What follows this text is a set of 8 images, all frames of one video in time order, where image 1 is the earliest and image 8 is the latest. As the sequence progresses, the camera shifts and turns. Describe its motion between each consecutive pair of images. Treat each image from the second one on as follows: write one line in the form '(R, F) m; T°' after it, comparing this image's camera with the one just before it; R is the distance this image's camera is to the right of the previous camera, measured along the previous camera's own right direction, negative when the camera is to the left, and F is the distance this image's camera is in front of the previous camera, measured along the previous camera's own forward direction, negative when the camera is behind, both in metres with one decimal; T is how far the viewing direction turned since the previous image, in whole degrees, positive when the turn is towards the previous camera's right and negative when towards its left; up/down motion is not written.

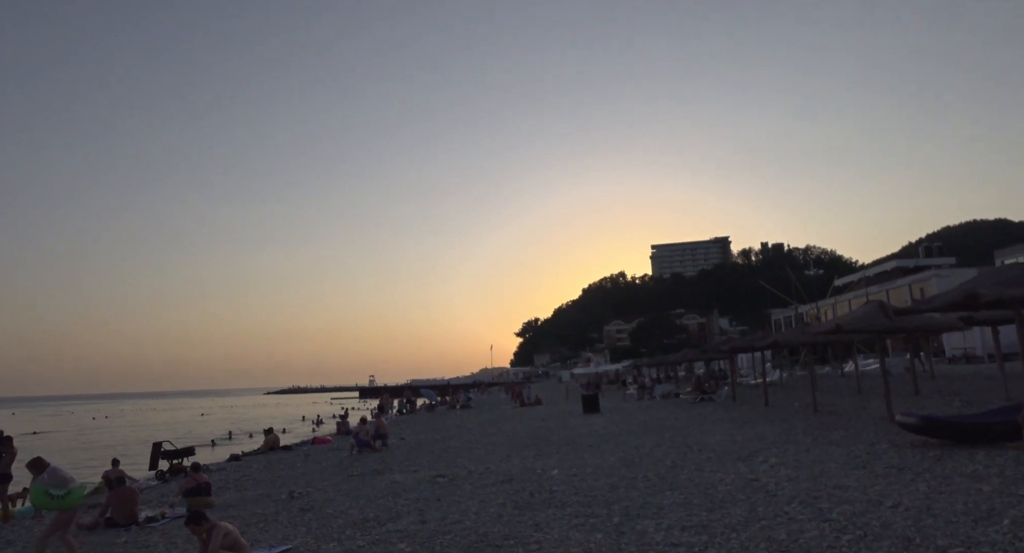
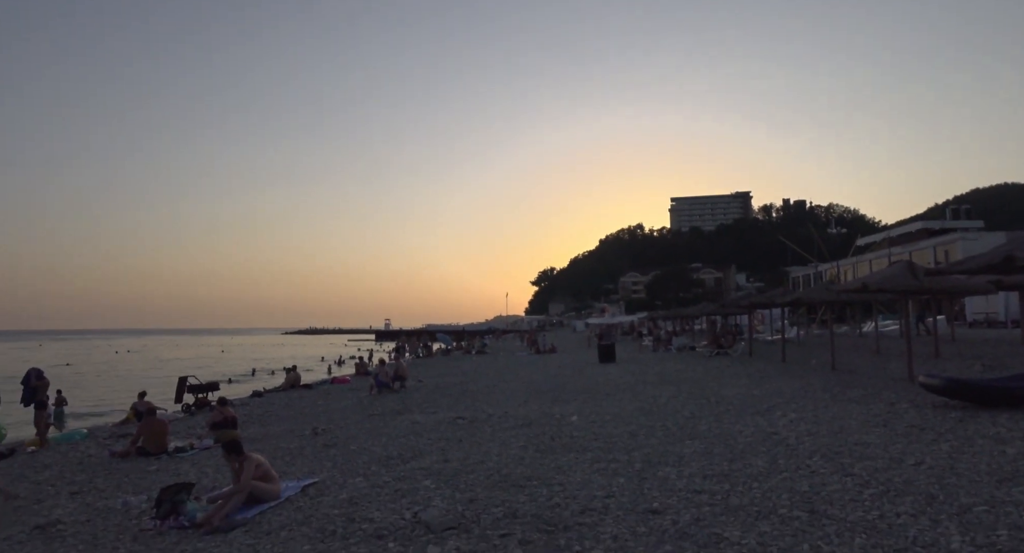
(-0.3, +0.1) m; -1°
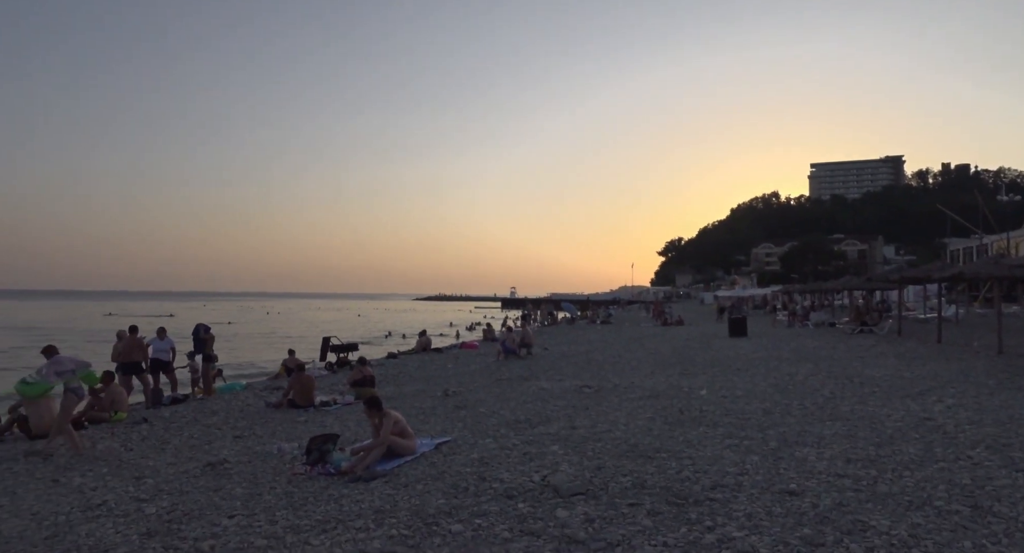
(-0.2, 0.0) m; -10°
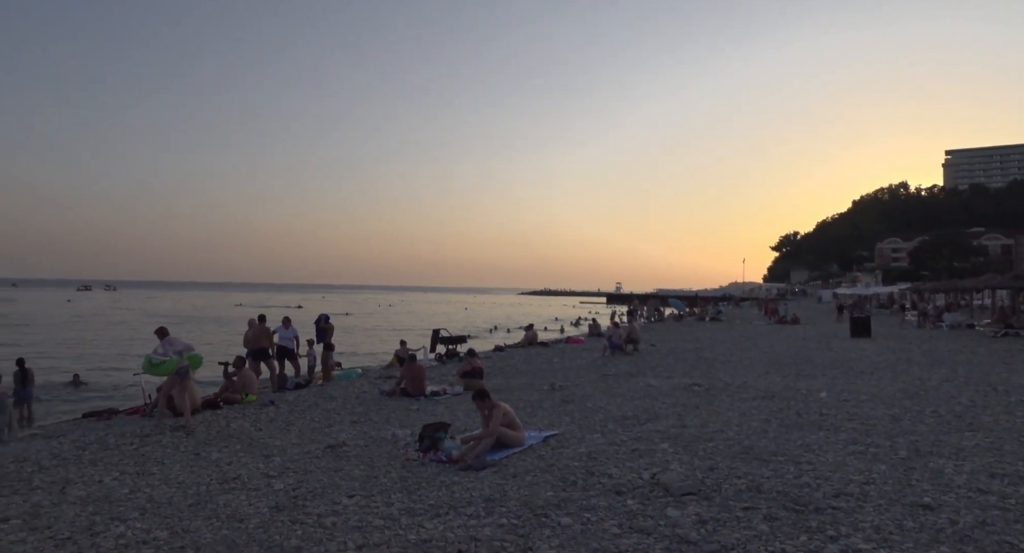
(-0.2, 0.0) m; -9°
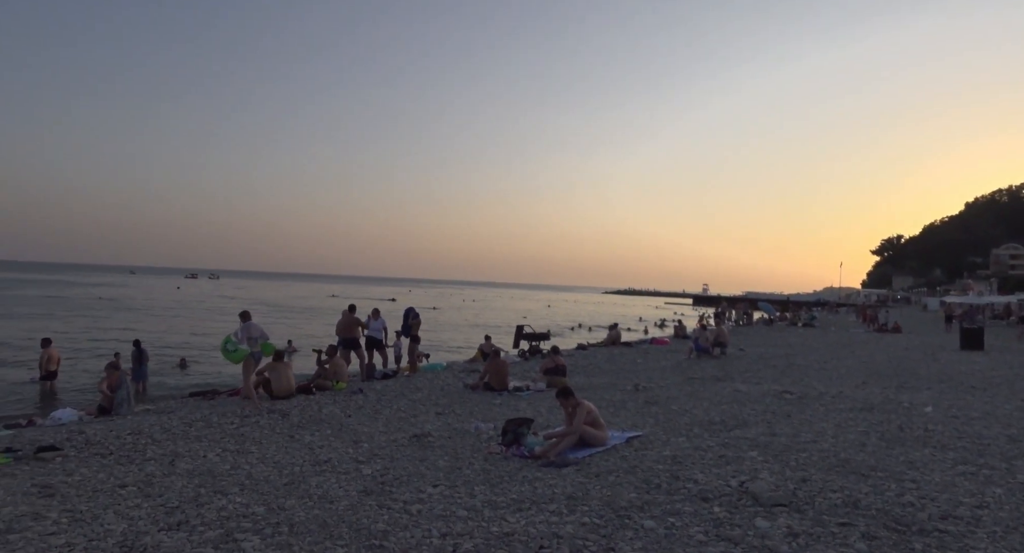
(-0.2, 0.0) m; -7°
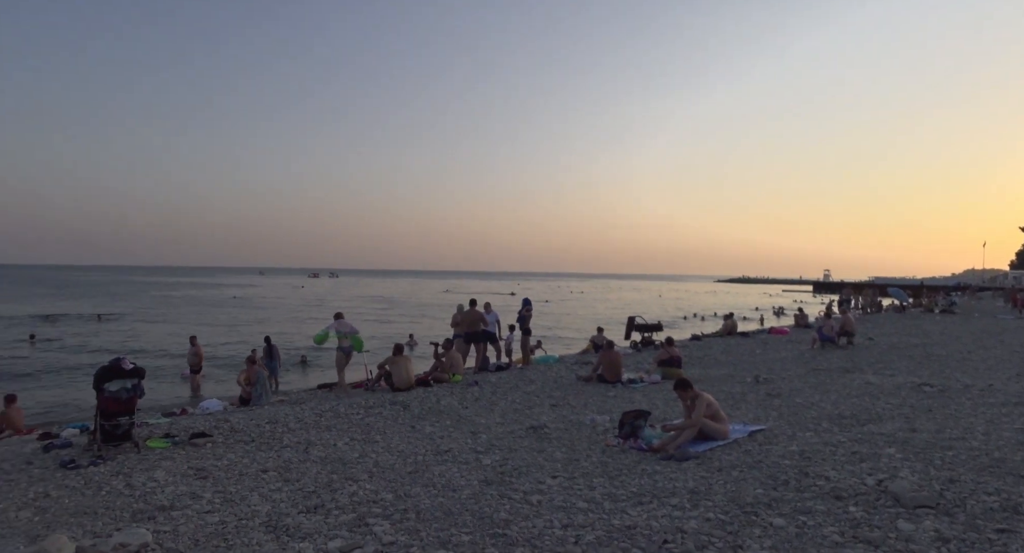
(-0.3, -0.1) m; -9°
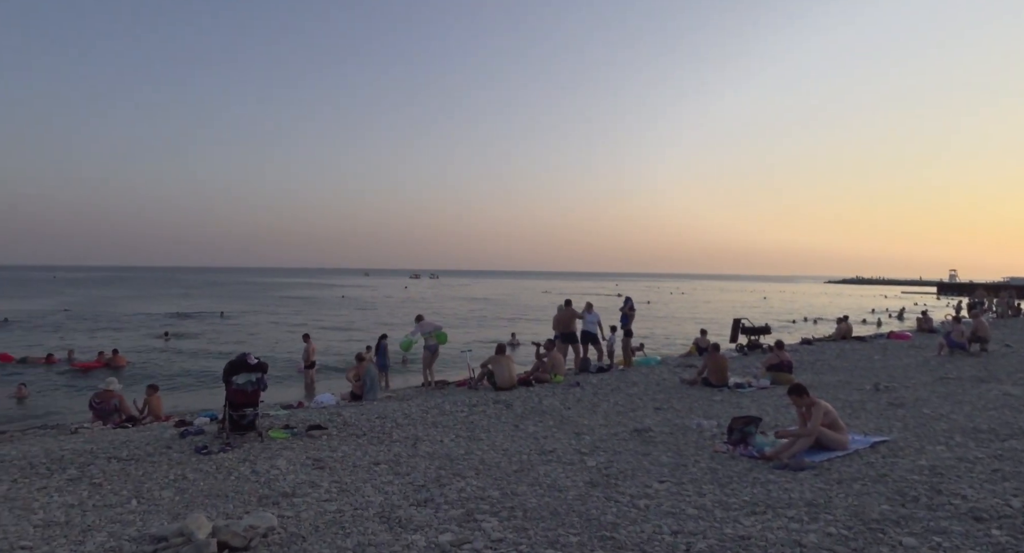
(-0.3, -0.1) m; -8°
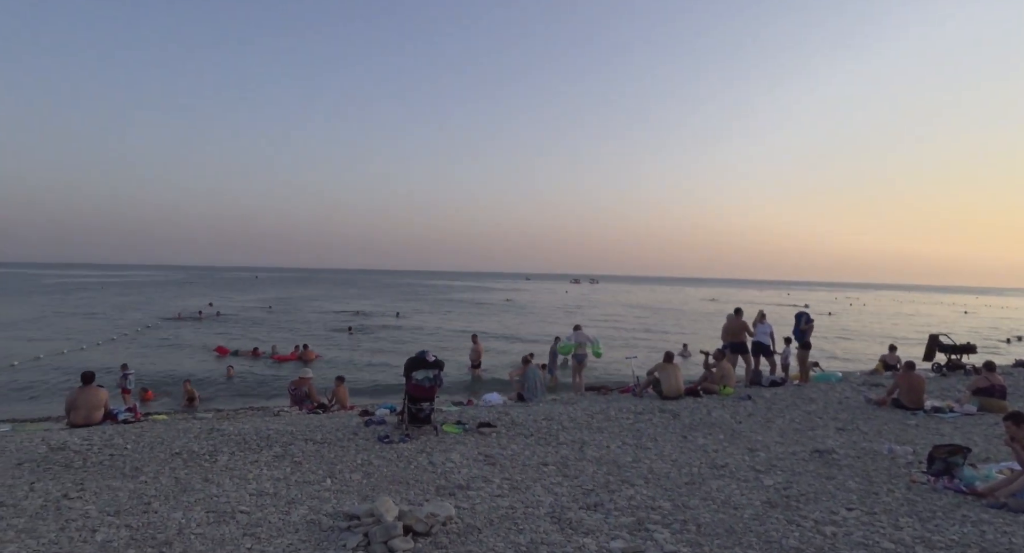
(-0.5, -0.3) m; -13°
